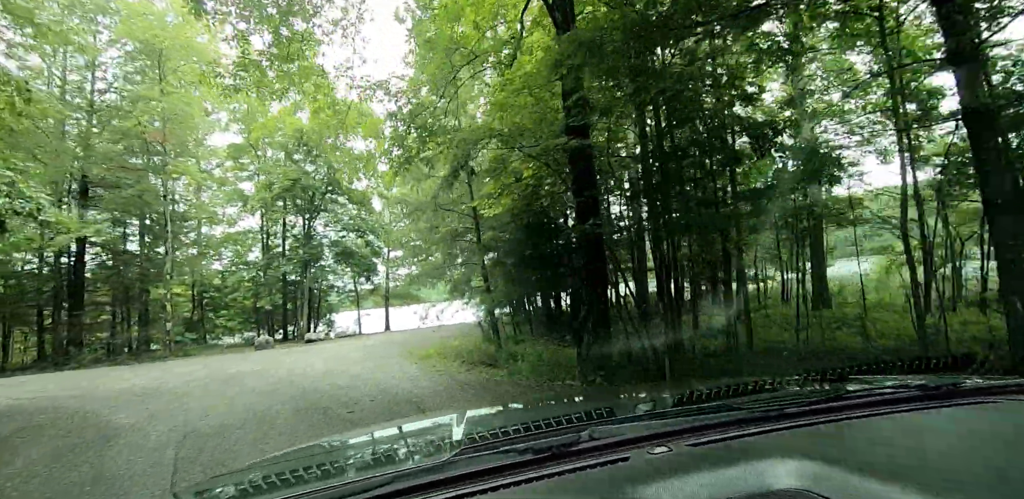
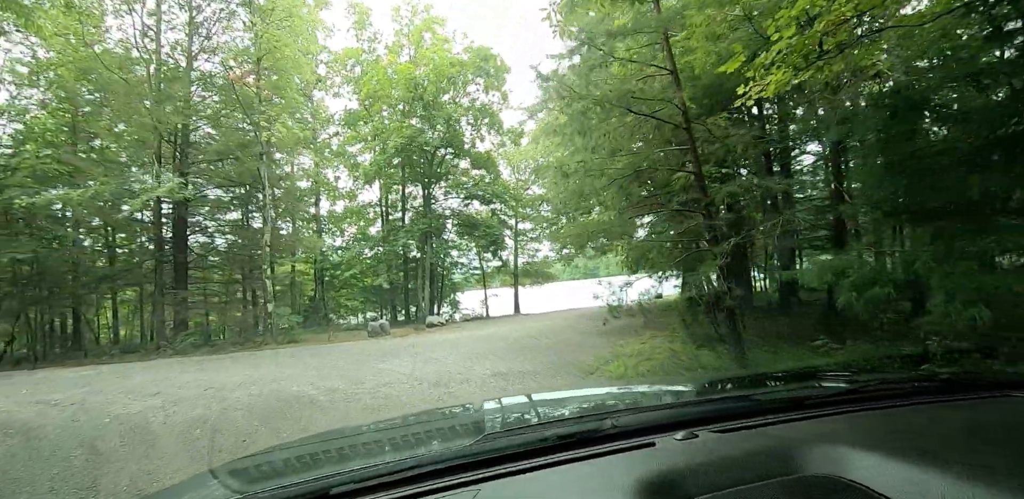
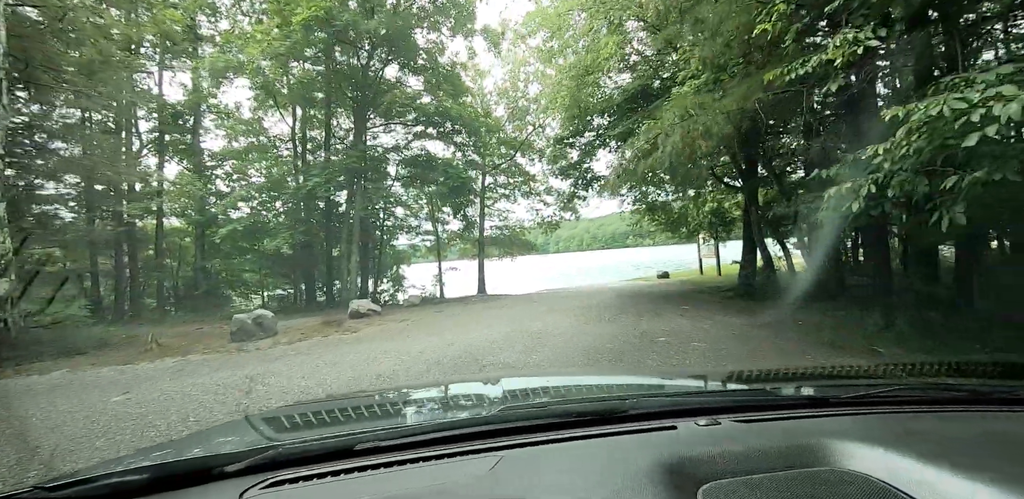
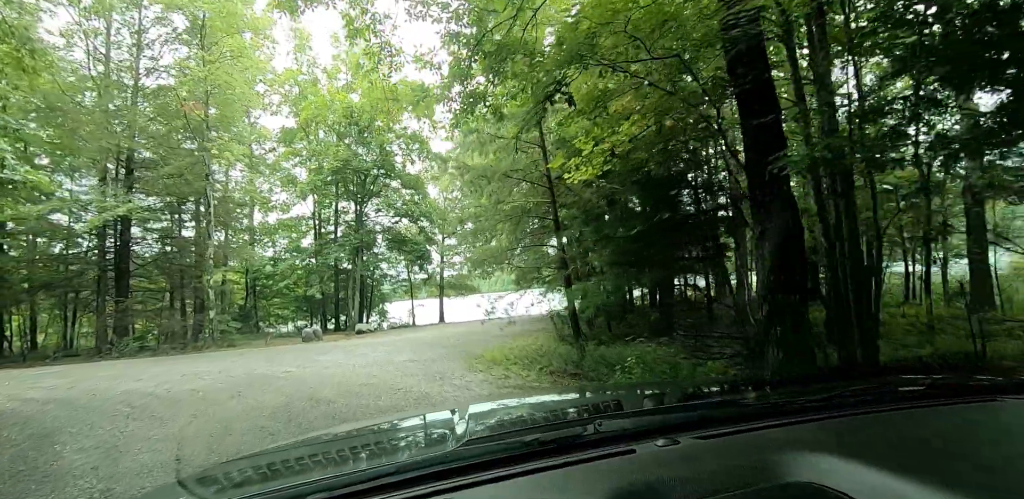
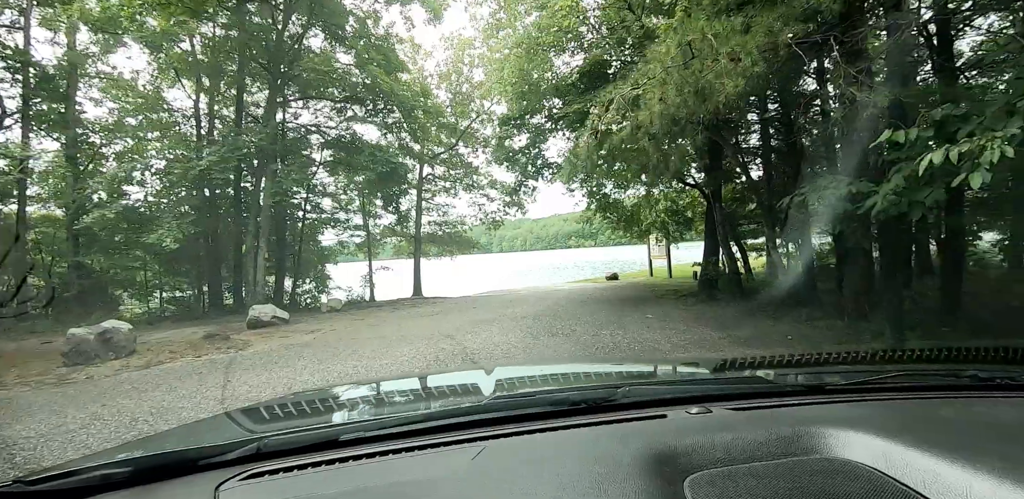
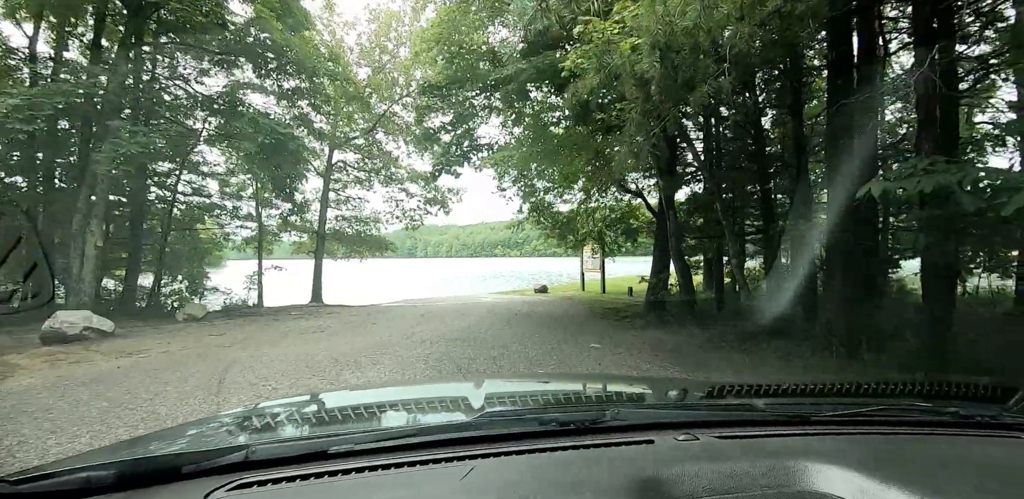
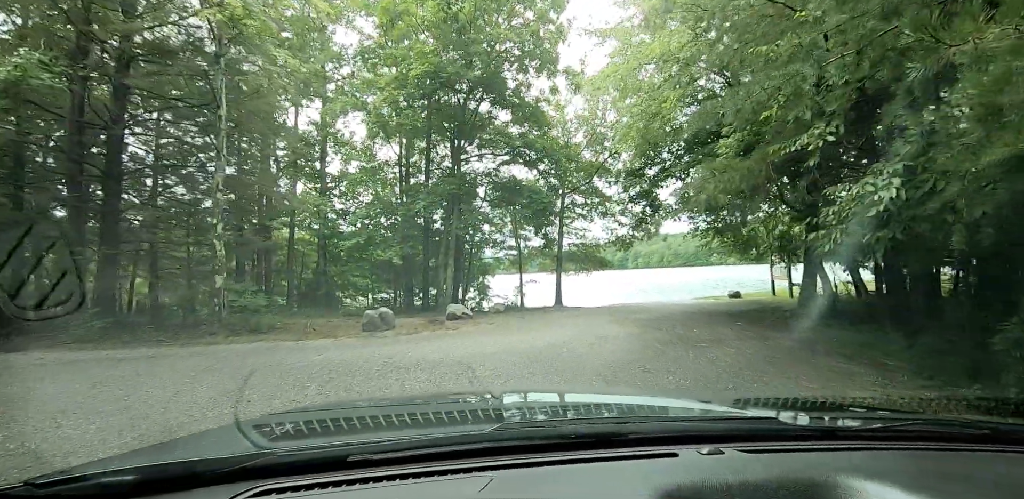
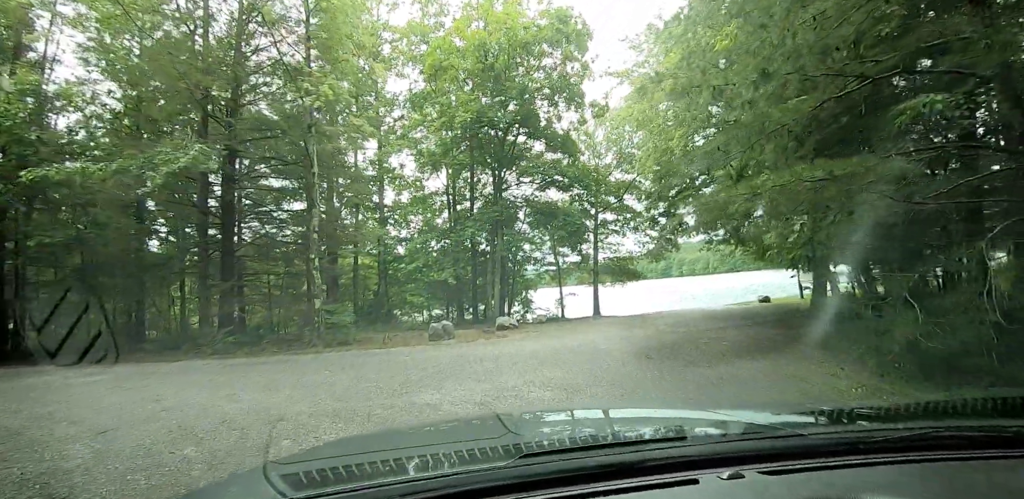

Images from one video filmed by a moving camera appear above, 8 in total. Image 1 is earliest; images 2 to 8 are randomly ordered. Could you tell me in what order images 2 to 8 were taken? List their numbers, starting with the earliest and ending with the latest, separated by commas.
4, 2, 8, 7, 3, 5, 6
